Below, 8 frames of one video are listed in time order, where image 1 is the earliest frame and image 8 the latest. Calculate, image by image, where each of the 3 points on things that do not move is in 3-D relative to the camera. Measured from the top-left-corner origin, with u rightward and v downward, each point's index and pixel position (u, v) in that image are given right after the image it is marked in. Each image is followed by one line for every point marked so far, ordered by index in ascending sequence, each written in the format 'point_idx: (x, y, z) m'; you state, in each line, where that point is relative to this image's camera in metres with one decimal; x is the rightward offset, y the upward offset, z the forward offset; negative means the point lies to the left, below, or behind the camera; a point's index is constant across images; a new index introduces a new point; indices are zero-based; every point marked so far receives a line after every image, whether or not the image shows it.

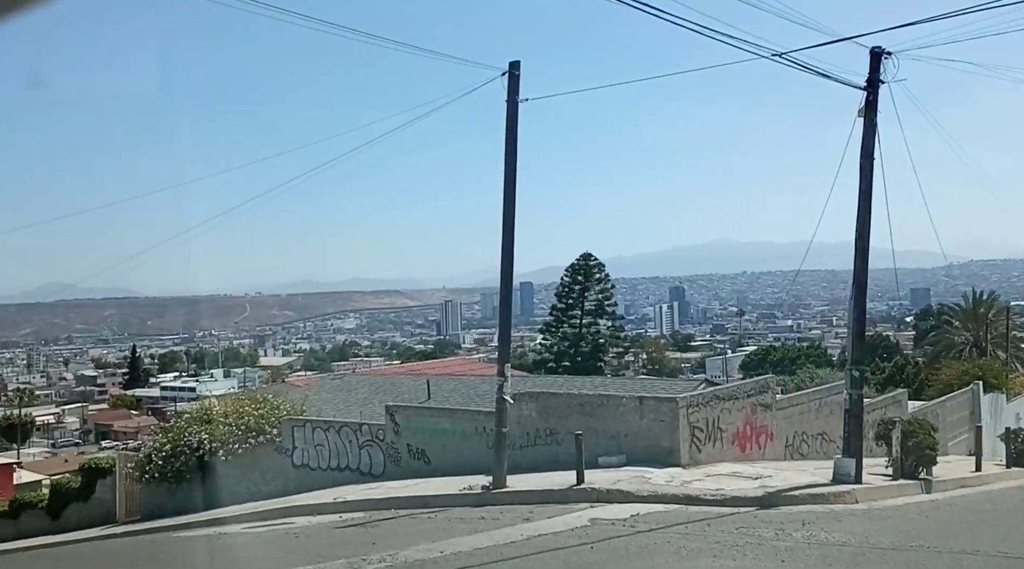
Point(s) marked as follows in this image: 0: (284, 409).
0: (-4.2, -2.3, +18.6) m
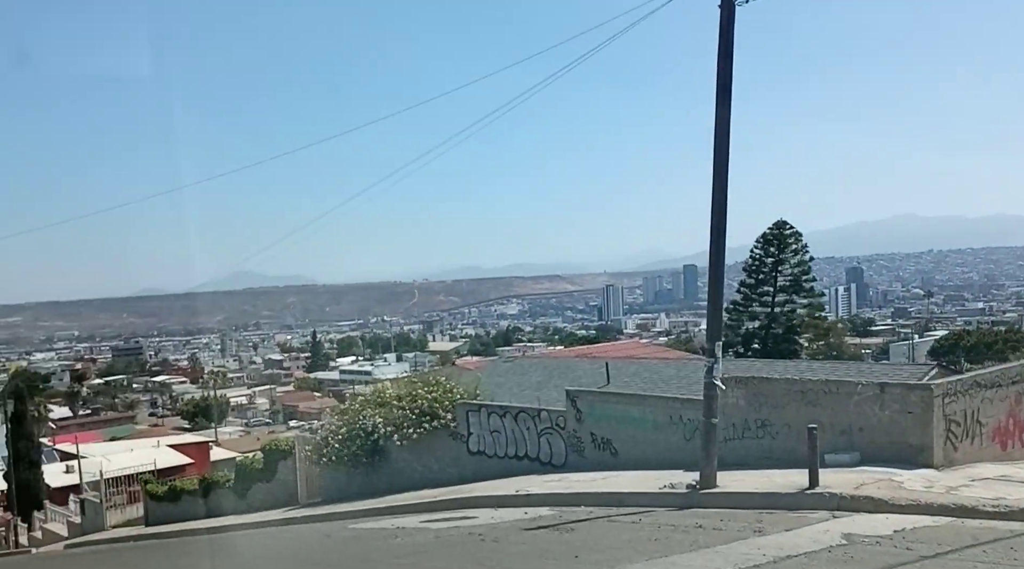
0: (-0.9, -2.0, +17.8) m
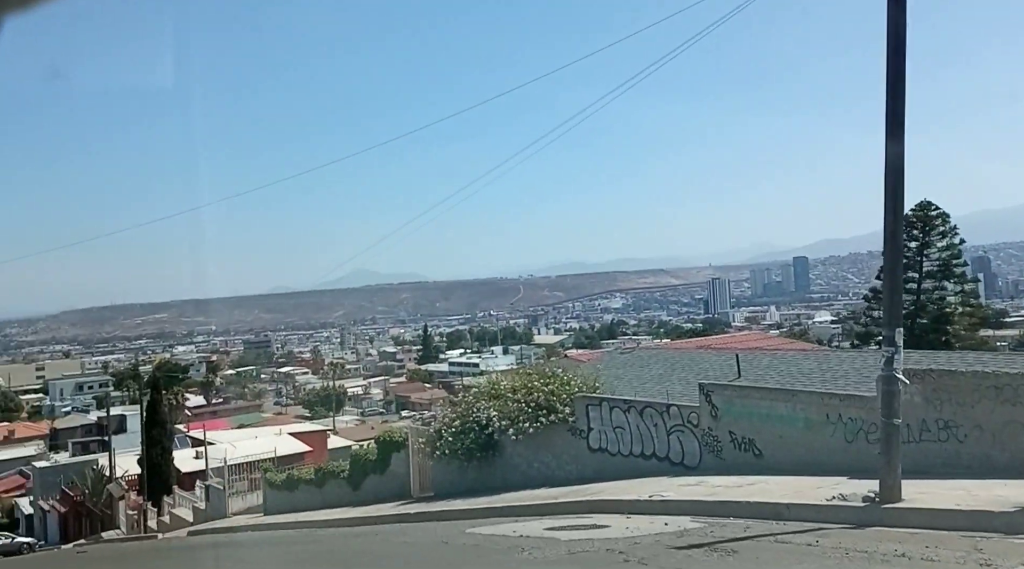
0: (+1.2, -1.7, +16.8) m
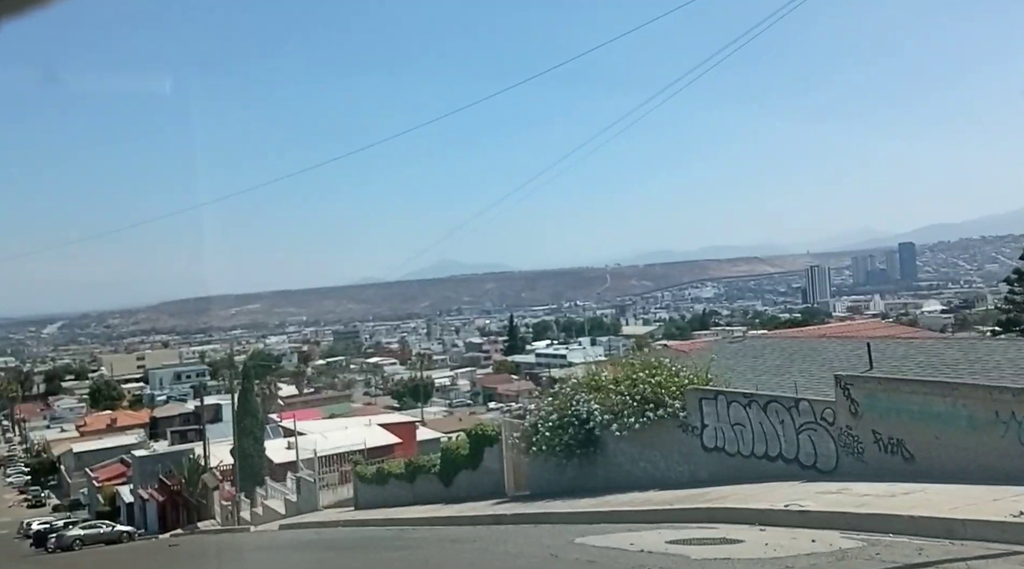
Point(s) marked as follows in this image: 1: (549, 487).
0: (+2.8, -1.5, +15.7) m
1: (+0.6, -3.2, +15.4) m
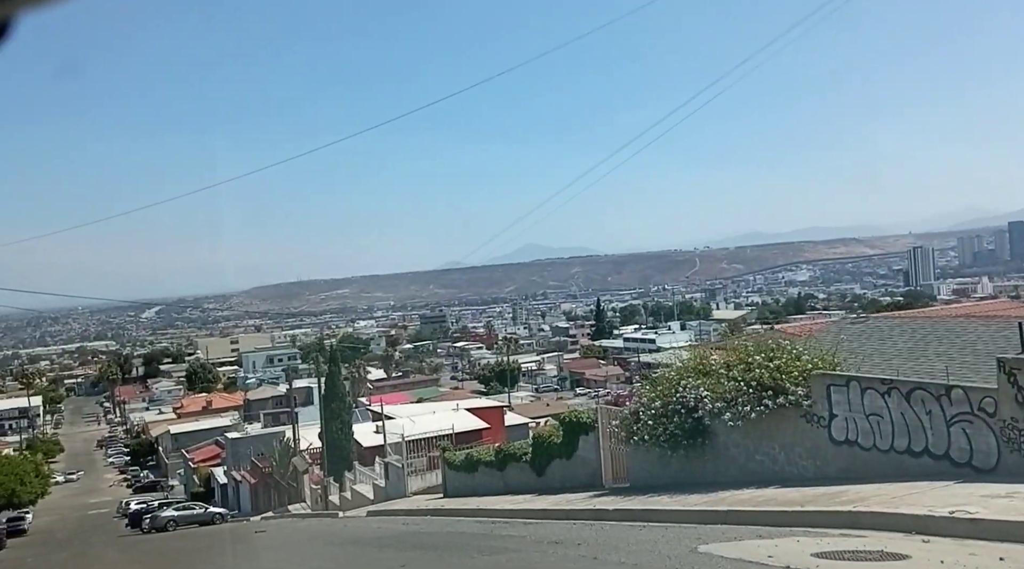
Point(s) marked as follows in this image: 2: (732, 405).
0: (+4.3, -1.1, +14.3) m
1: (+2.0, -2.9, +14.3) m
2: (+3.2, -1.8, +14.4) m
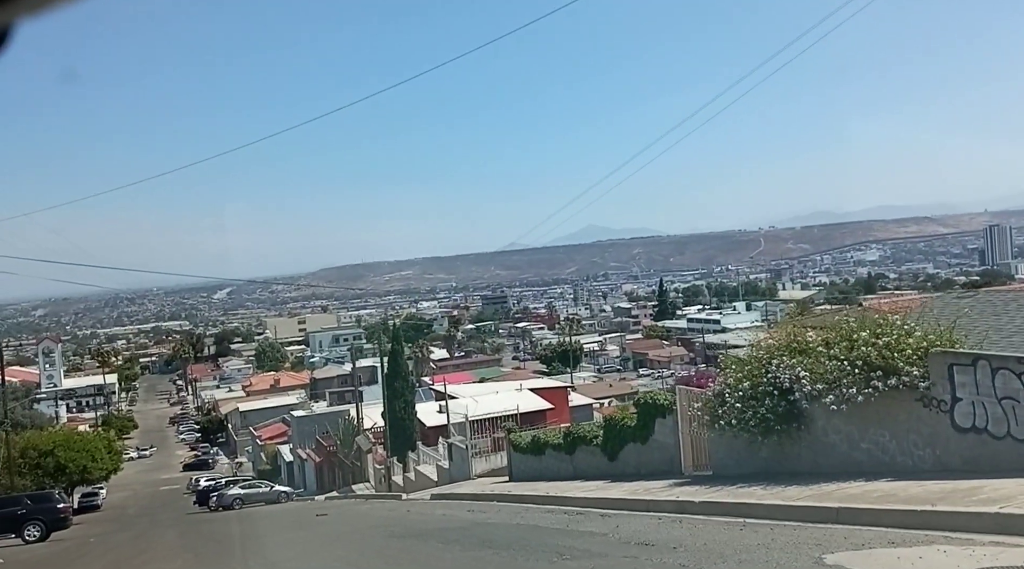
0: (+5.3, -0.7, +13.1) m
1: (+3.0, -2.5, +13.3) m
2: (+4.2, -1.4, +13.3) m
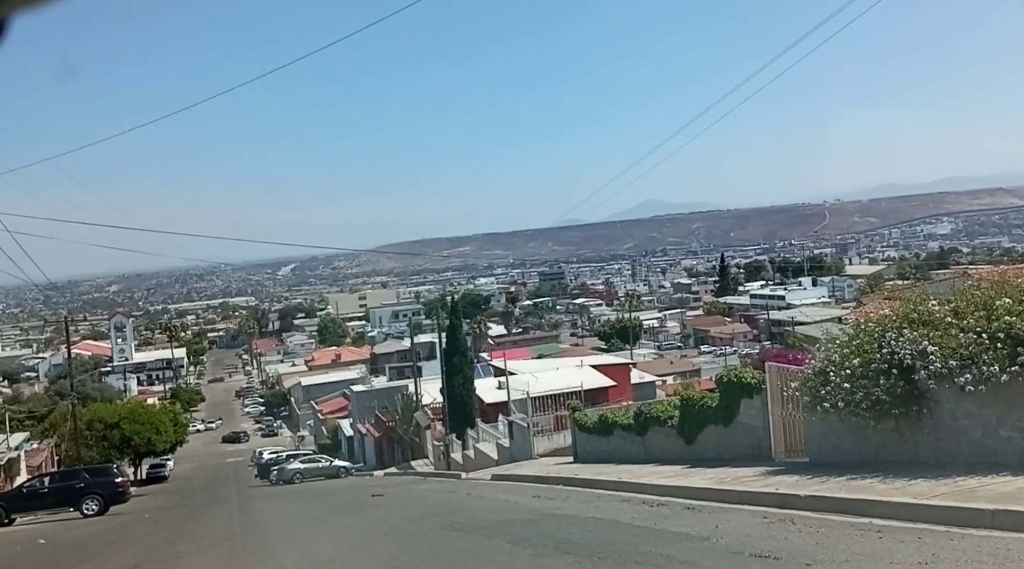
0: (+6.1, -0.3, +11.4) m
1: (+3.9, -2.1, +11.8) m
2: (+5.1, -0.9, +11.7) m
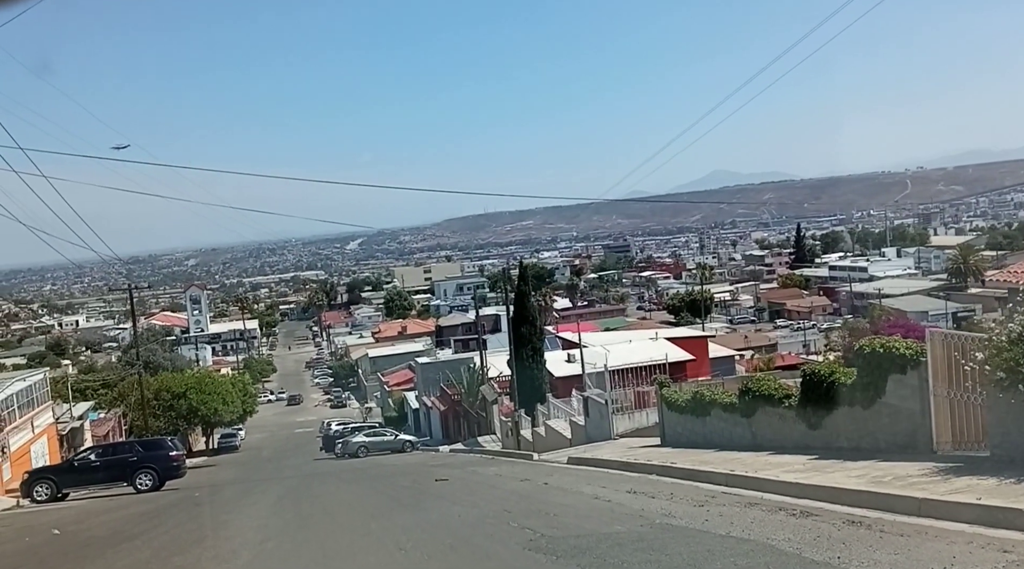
0: (+7.0, +0.2, +8.5) m
1: (+4.8, -1.5, +9.0) m
2: (+6.0, -0.4, +8.8) m
